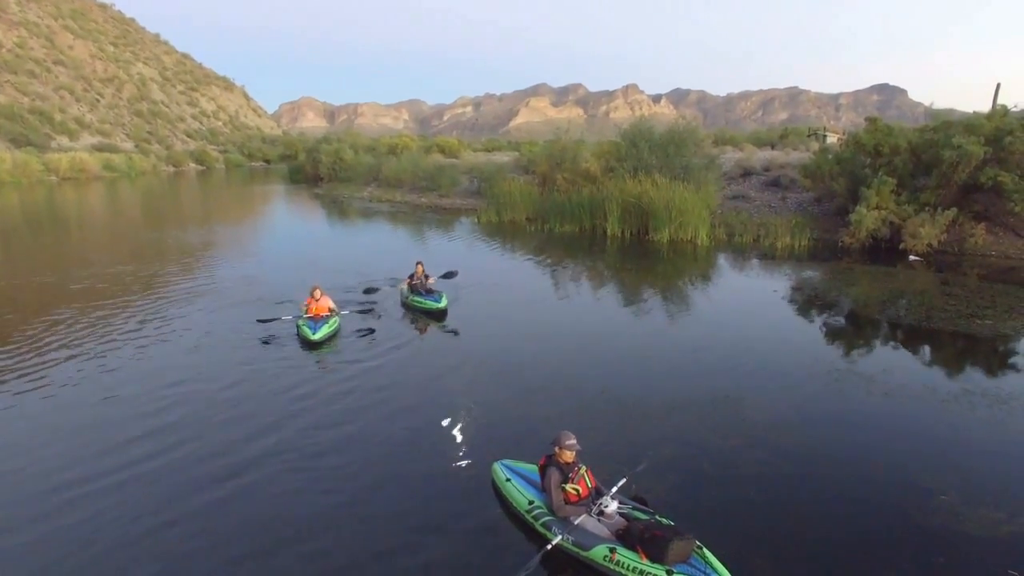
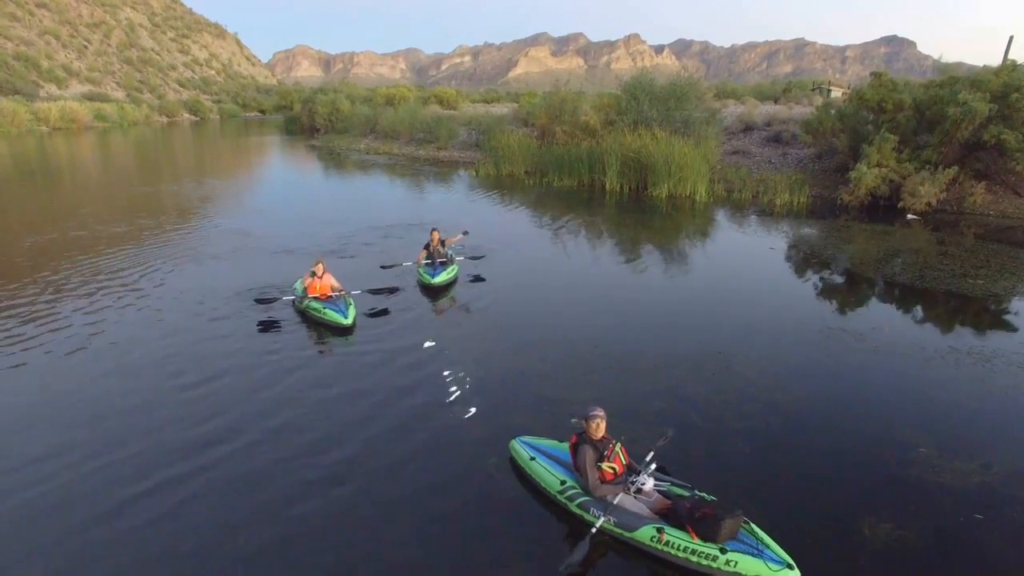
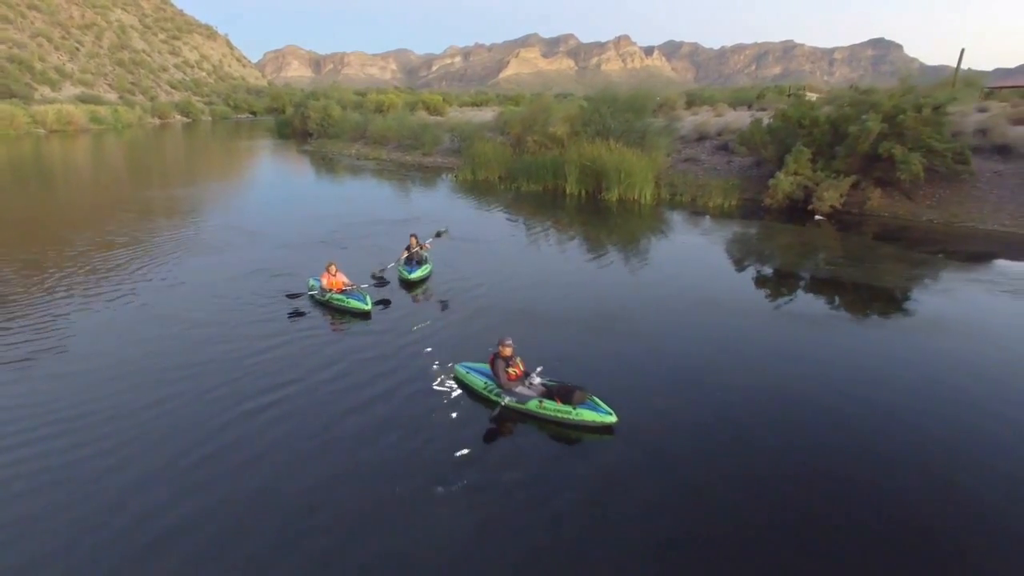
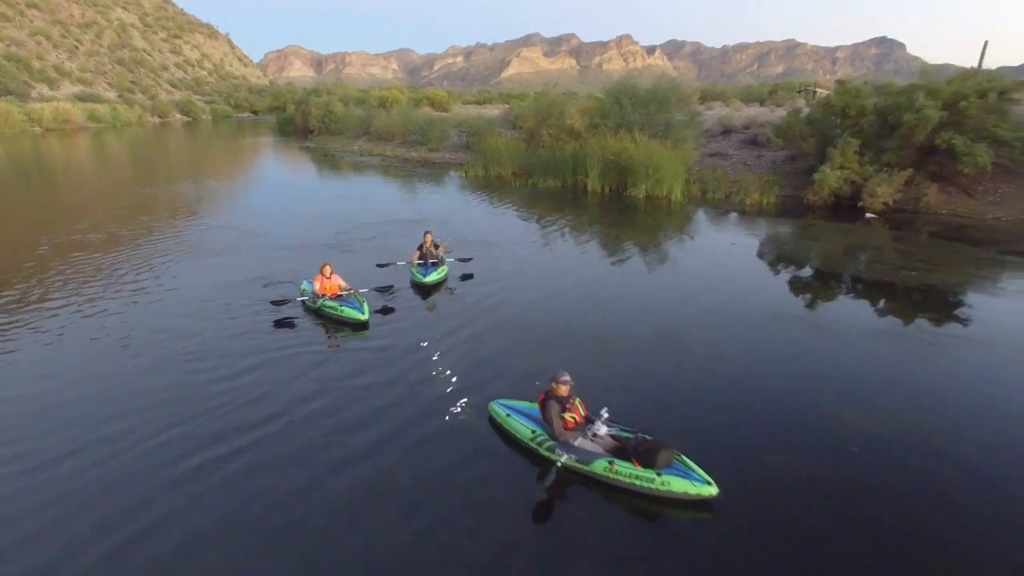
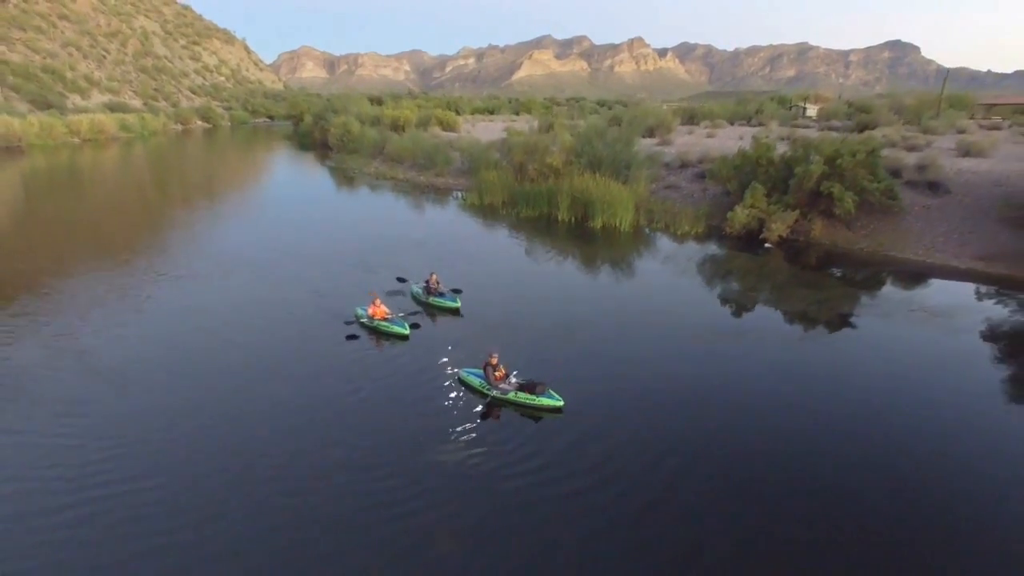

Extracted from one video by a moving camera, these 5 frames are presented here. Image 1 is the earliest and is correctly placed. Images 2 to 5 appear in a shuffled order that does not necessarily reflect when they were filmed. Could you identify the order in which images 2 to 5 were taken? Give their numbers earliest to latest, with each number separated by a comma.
2, 4, 3, 5
